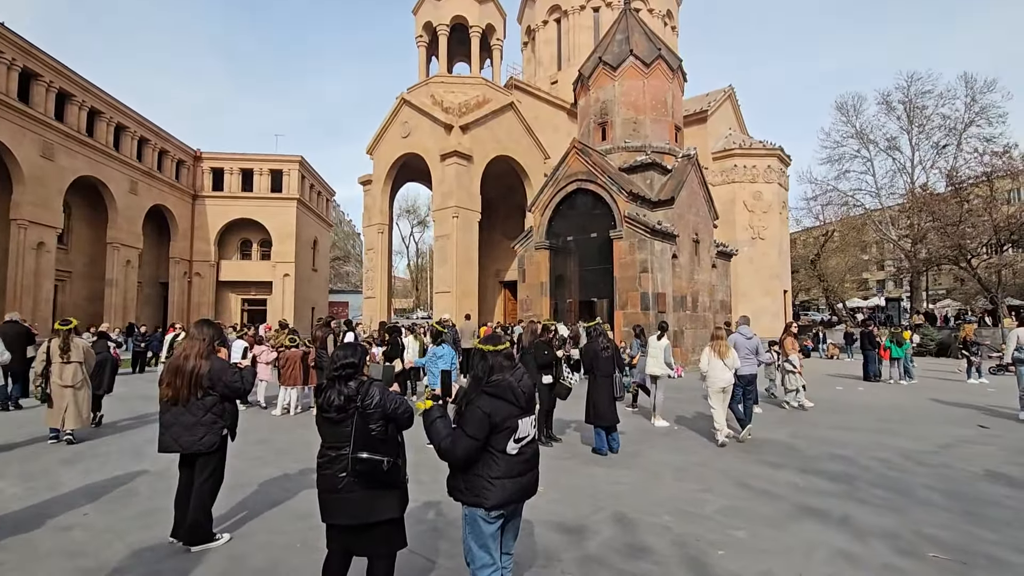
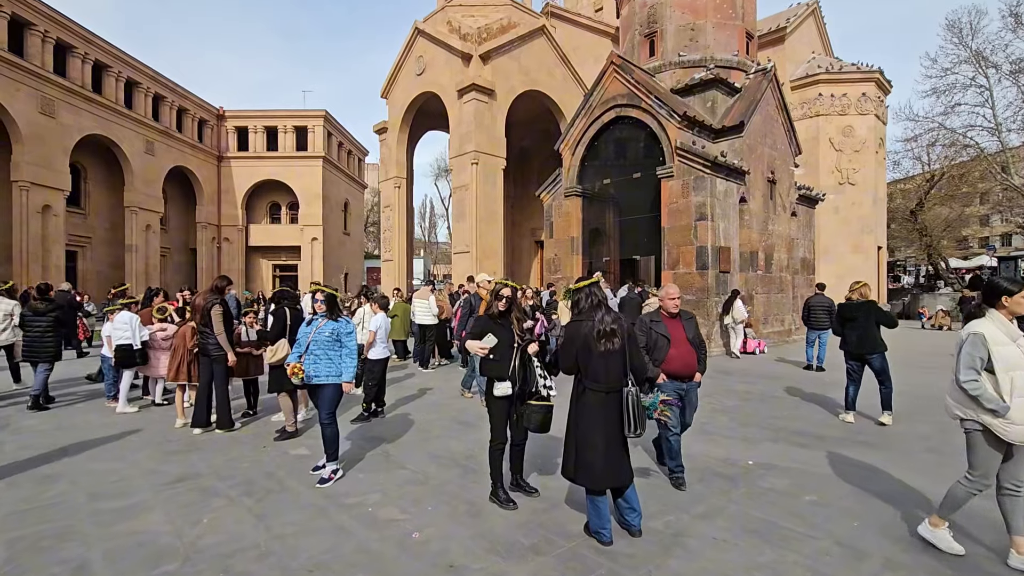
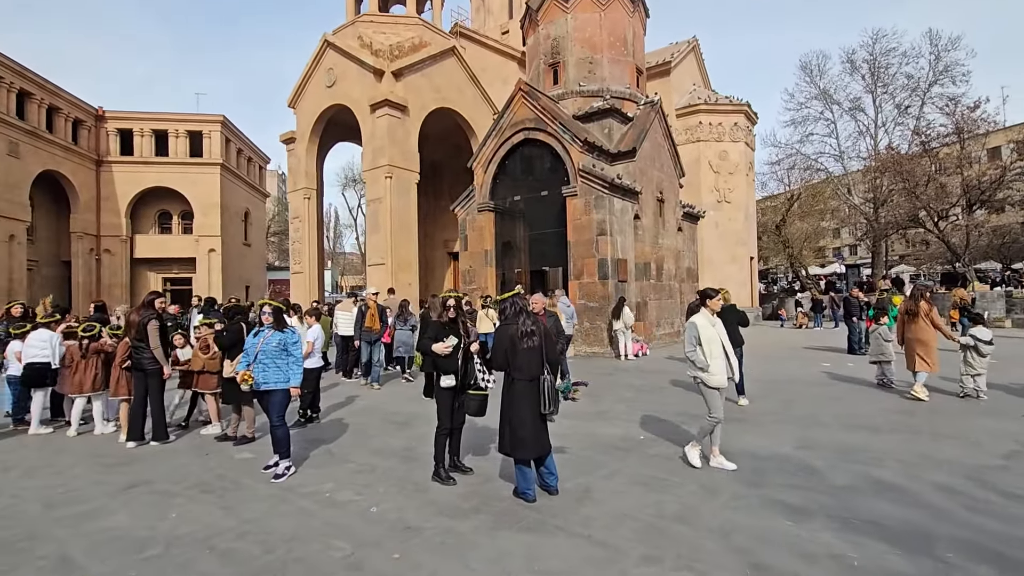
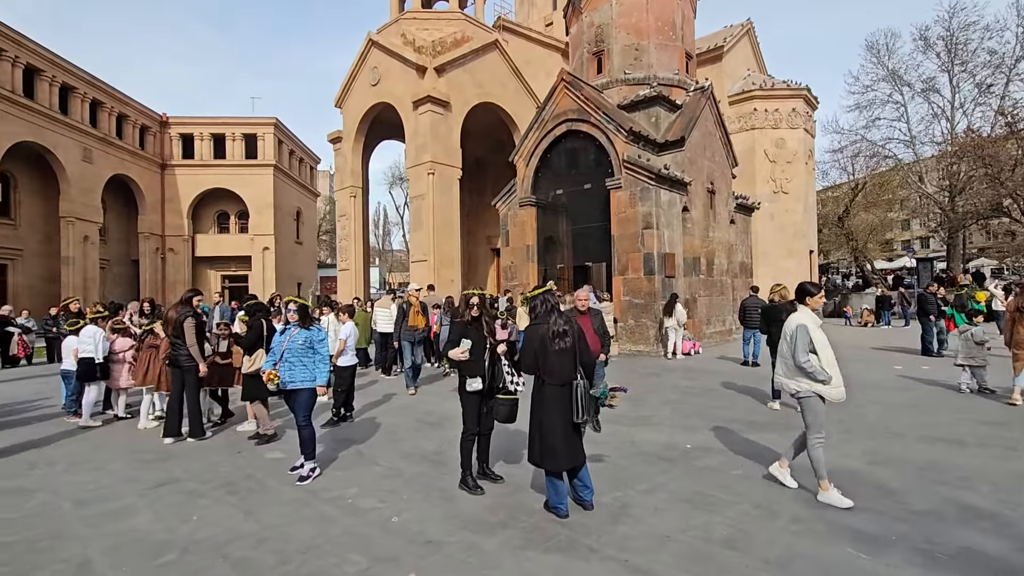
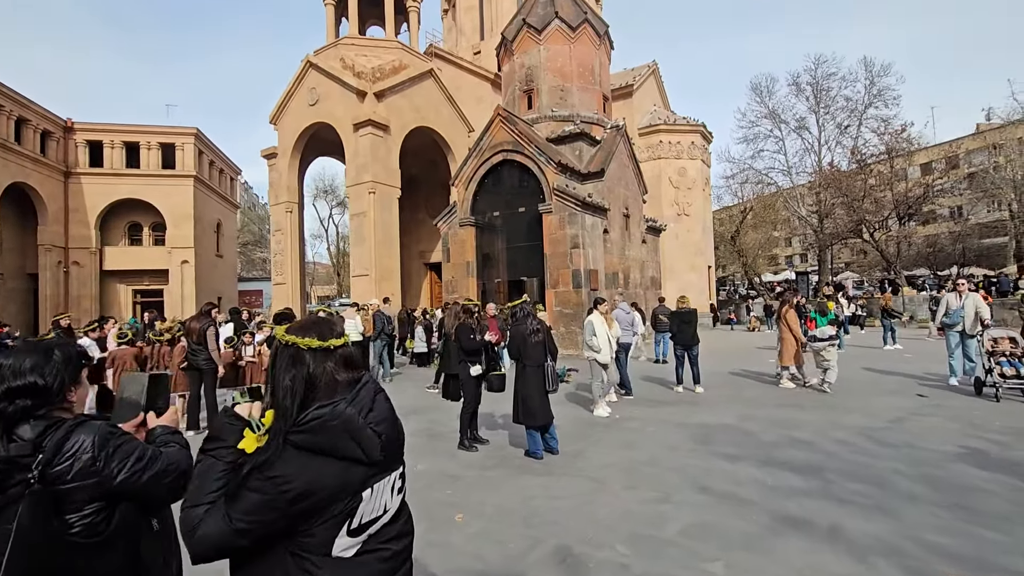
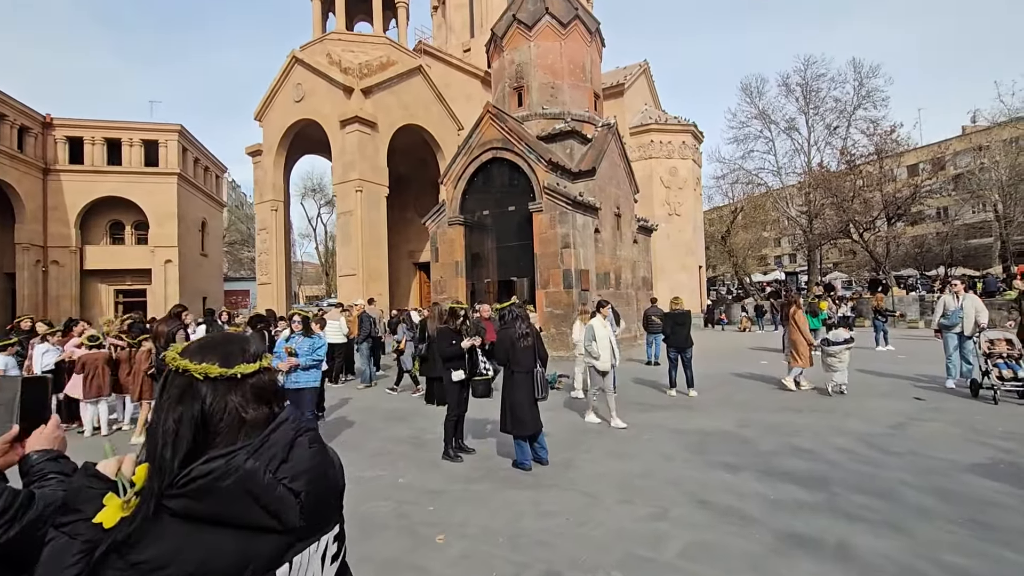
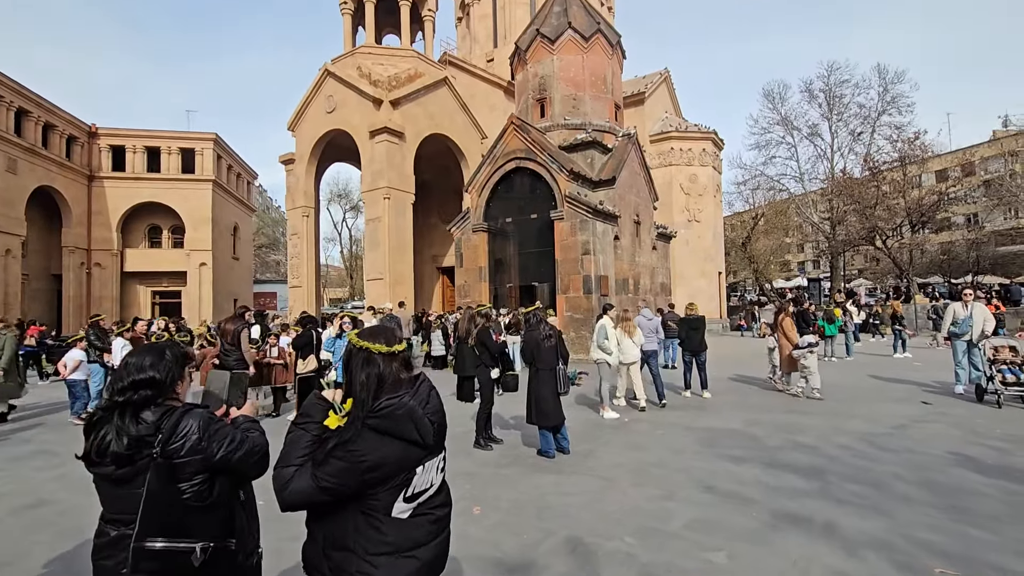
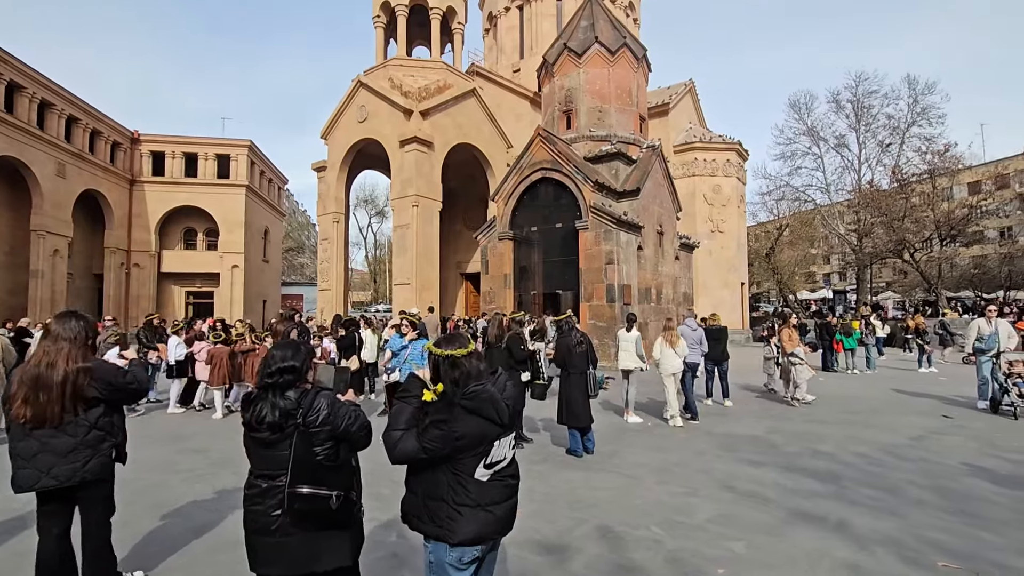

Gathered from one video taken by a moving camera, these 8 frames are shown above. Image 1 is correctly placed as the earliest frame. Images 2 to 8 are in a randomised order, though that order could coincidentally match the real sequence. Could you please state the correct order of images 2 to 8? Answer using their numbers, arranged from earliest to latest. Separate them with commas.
8, 7, 5, 6, 3, 4, 2
